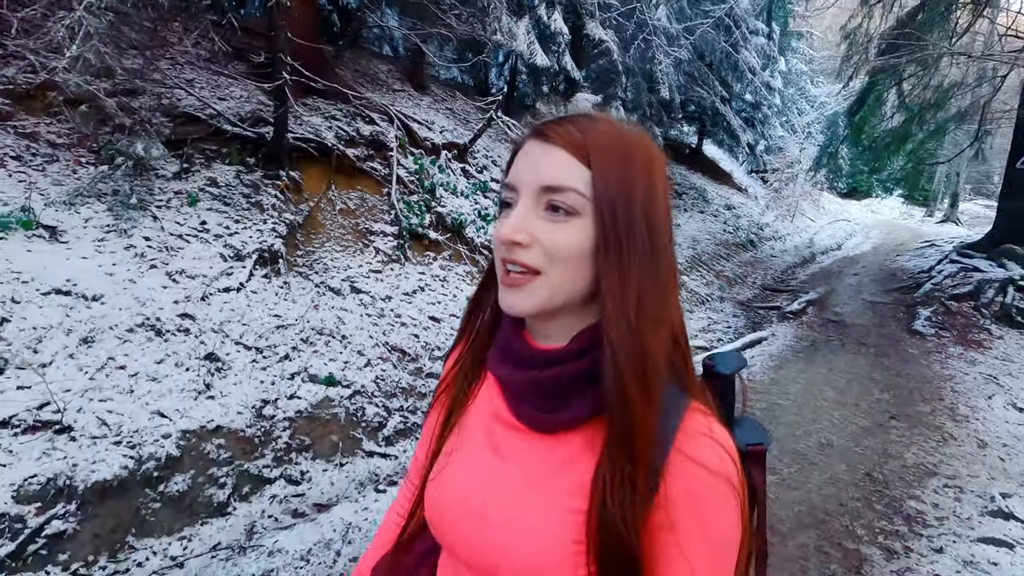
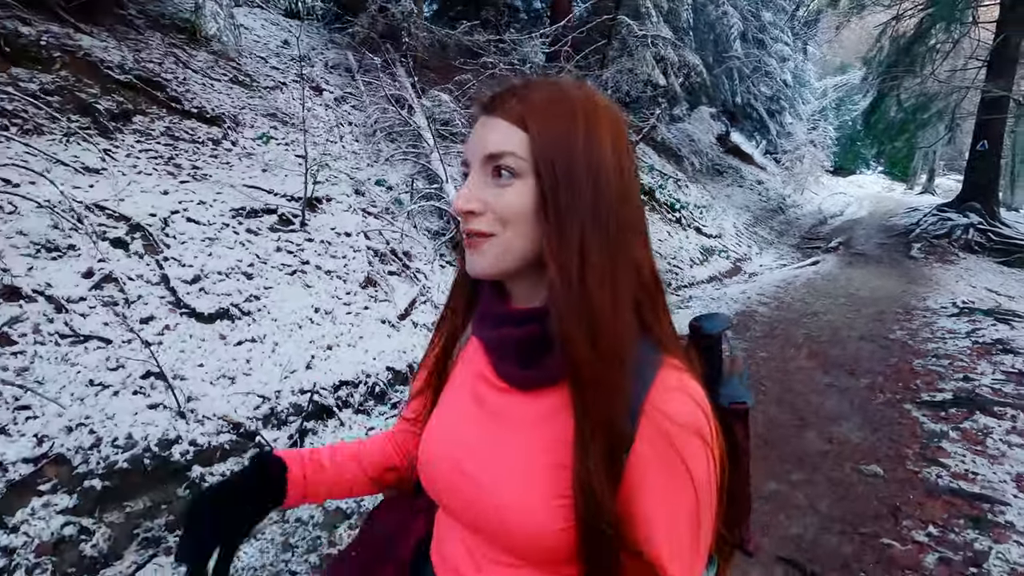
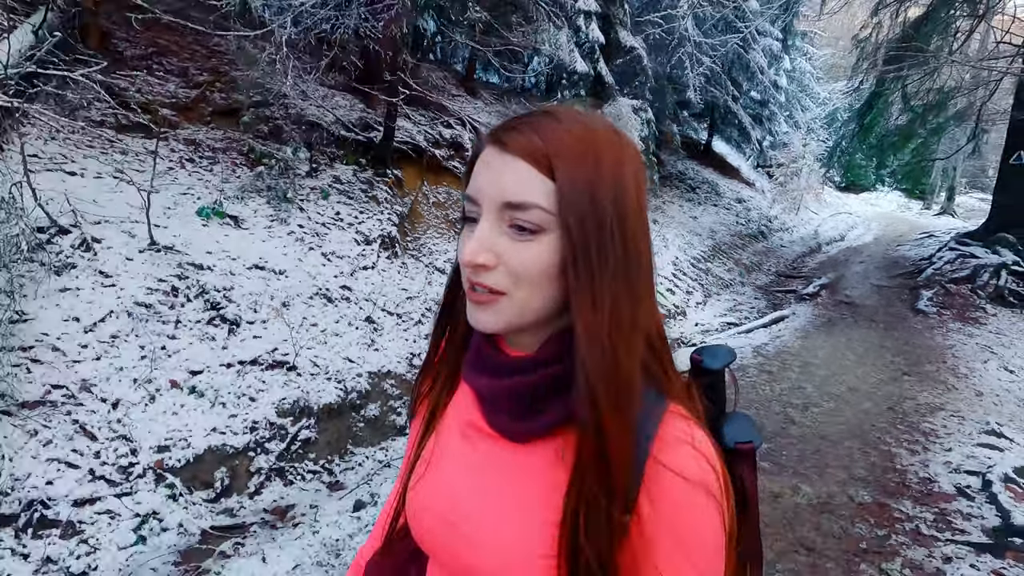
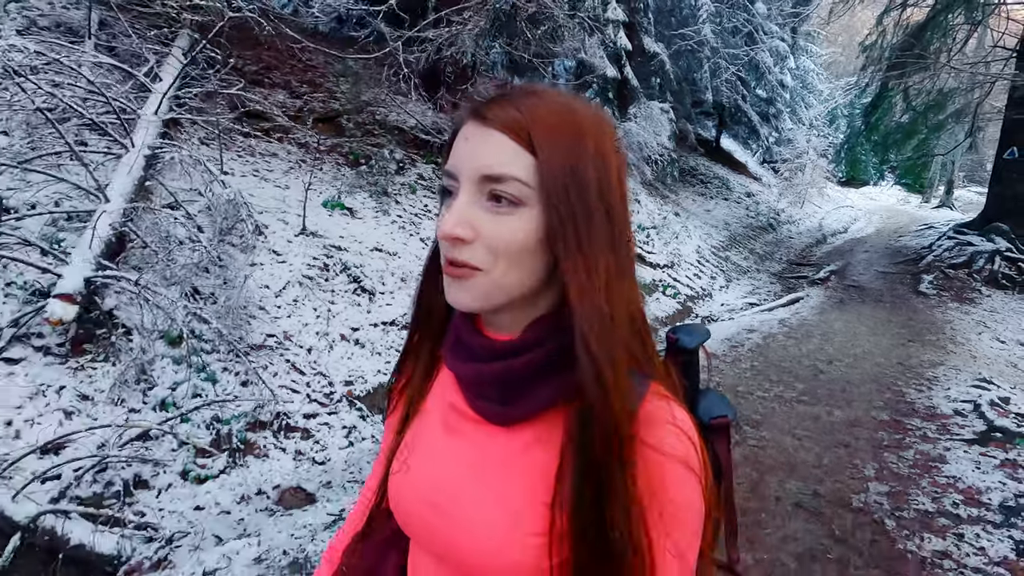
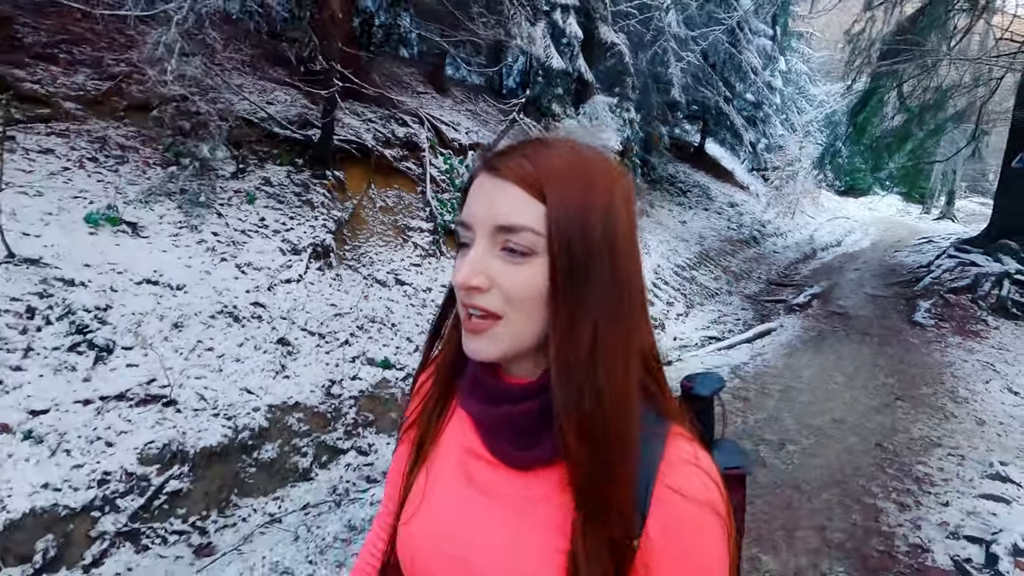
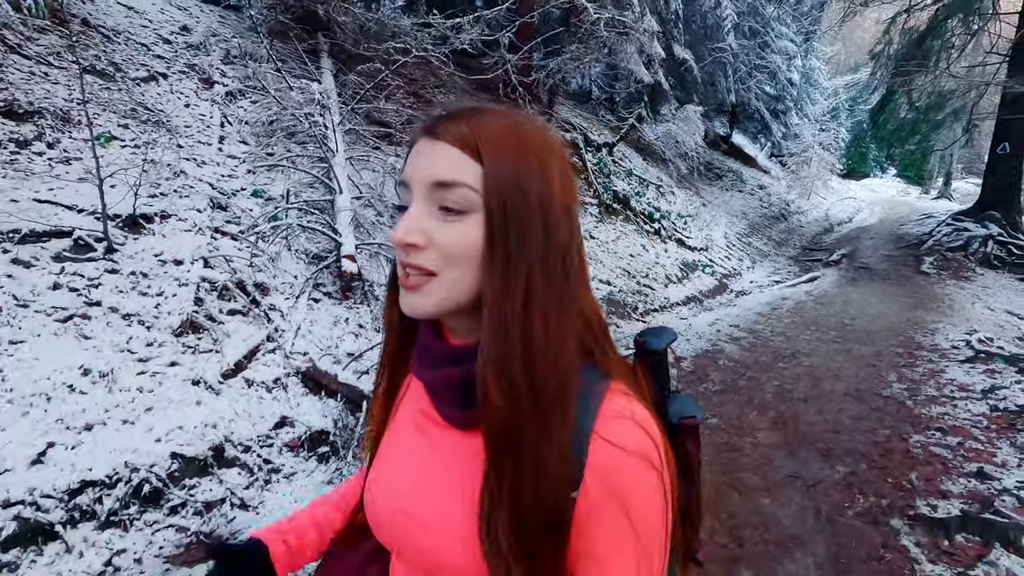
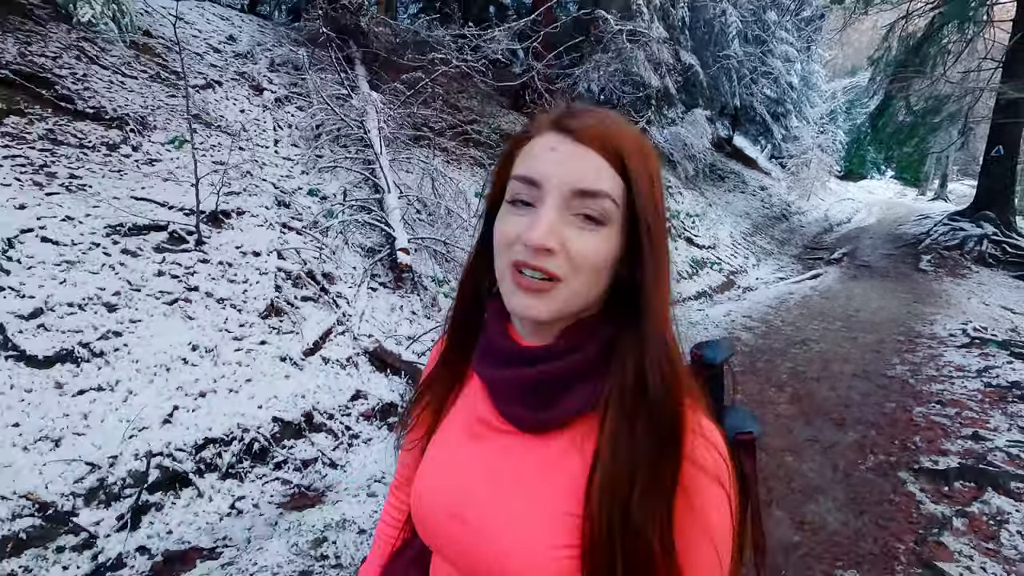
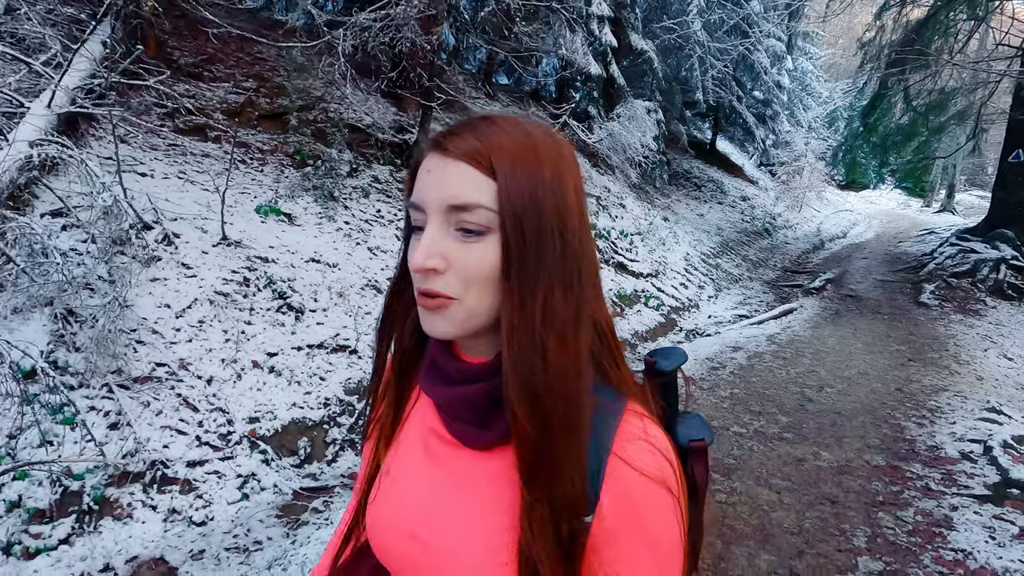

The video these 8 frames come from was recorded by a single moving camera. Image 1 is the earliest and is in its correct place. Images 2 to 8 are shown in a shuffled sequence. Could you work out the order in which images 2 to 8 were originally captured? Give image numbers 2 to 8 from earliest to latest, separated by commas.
5, 3, 8, 4, 6, 7, 2
